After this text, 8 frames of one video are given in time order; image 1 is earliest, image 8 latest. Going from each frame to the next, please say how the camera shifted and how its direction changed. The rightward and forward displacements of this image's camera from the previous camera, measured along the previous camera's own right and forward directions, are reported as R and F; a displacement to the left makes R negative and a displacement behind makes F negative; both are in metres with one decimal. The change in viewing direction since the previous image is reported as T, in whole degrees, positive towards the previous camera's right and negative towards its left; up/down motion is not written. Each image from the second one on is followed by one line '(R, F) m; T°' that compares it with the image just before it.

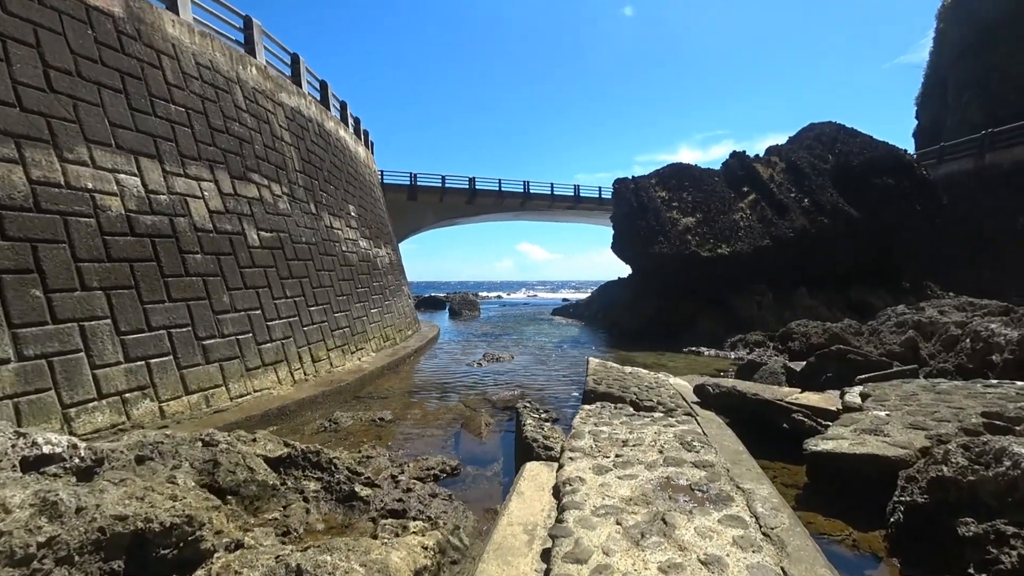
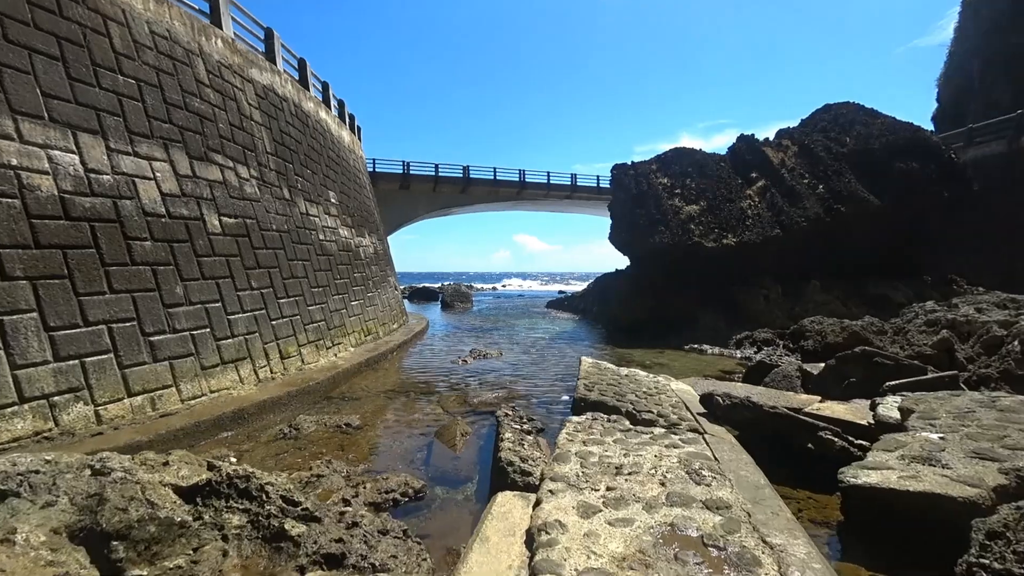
(+0.3, +0.7) m; -1°
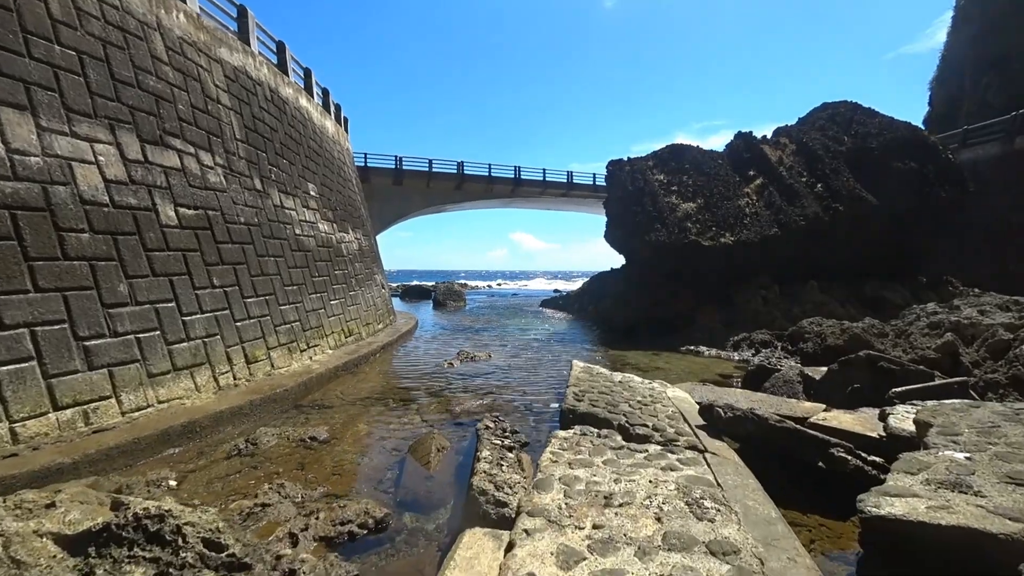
(+0.2, +0.5) m; +1°
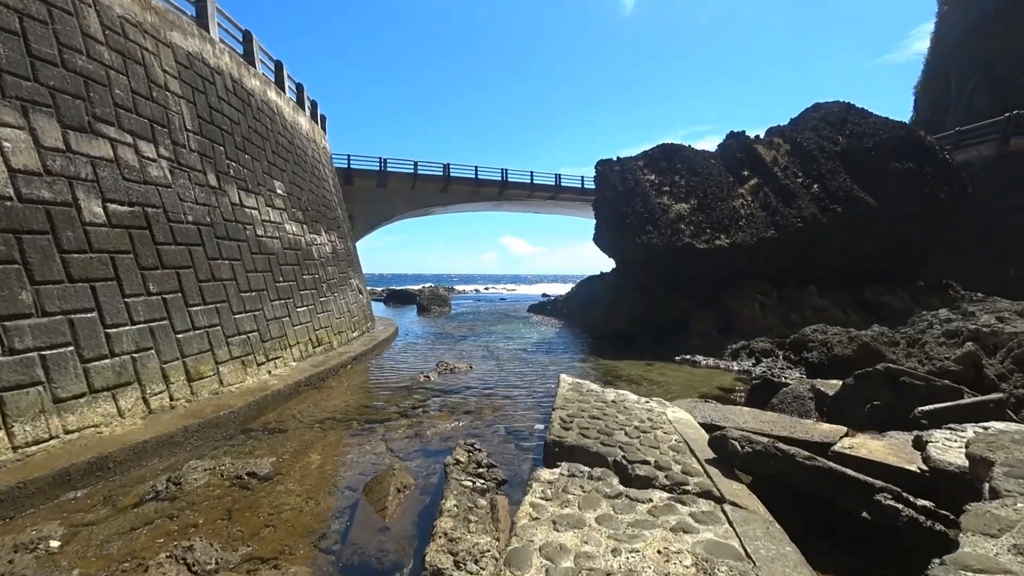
(+0.2, +0.7) m; +1°
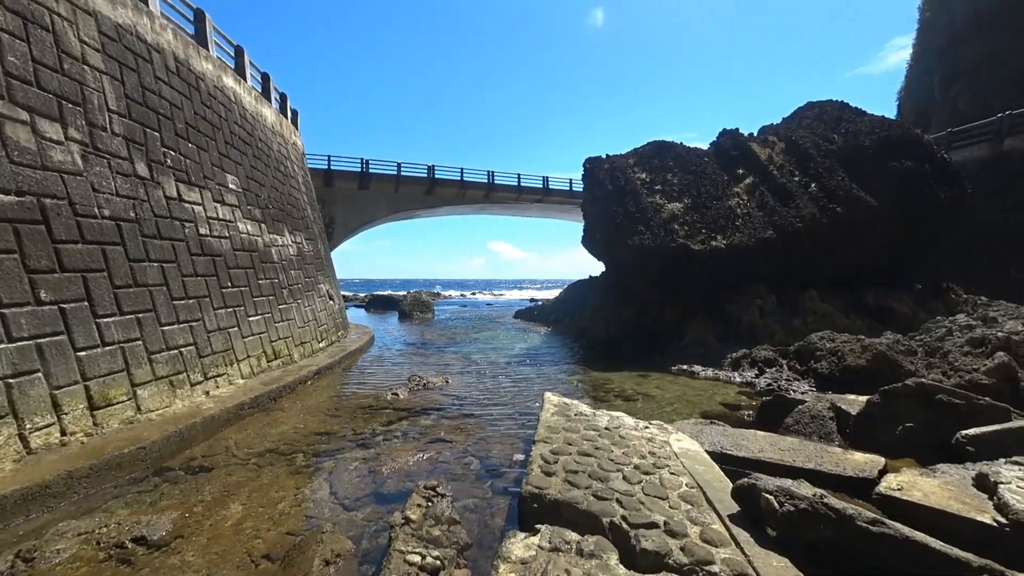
(+0.2, +0.9) m; +1°
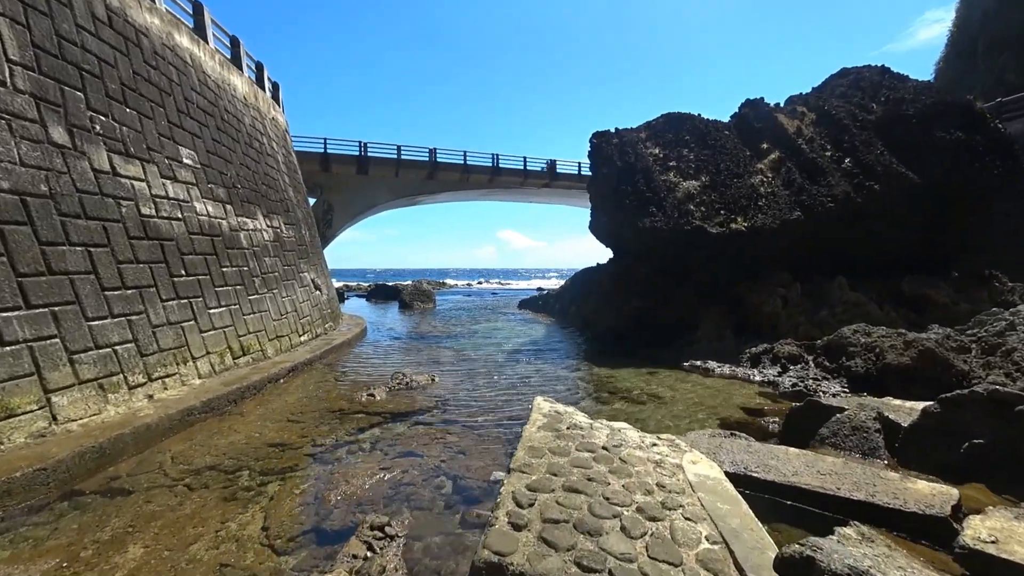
(+0.3, +0.9) m; -1°
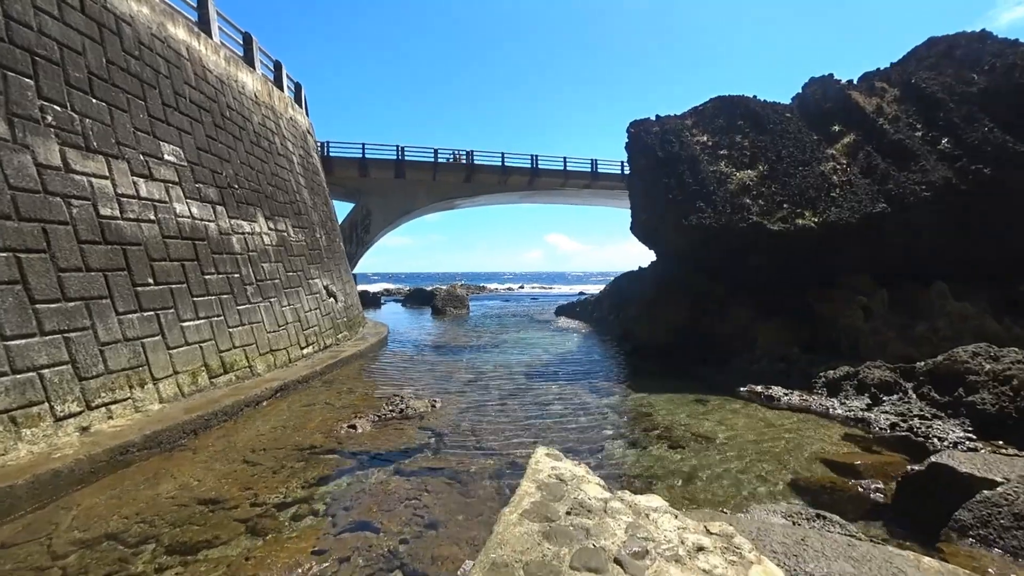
(+0.5, +1.3) m; -6°
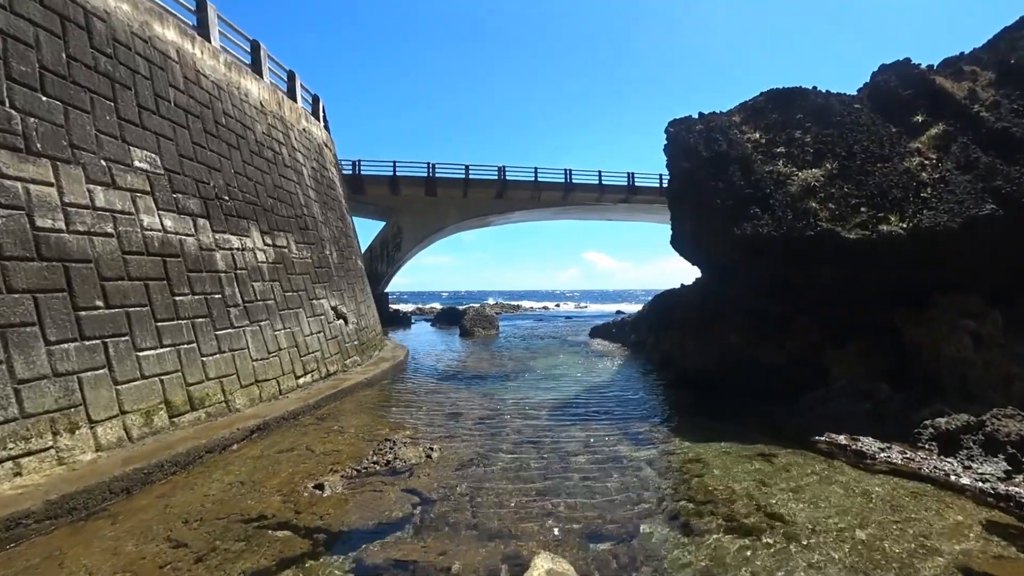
(+0.3, +1.2) m; -5°
